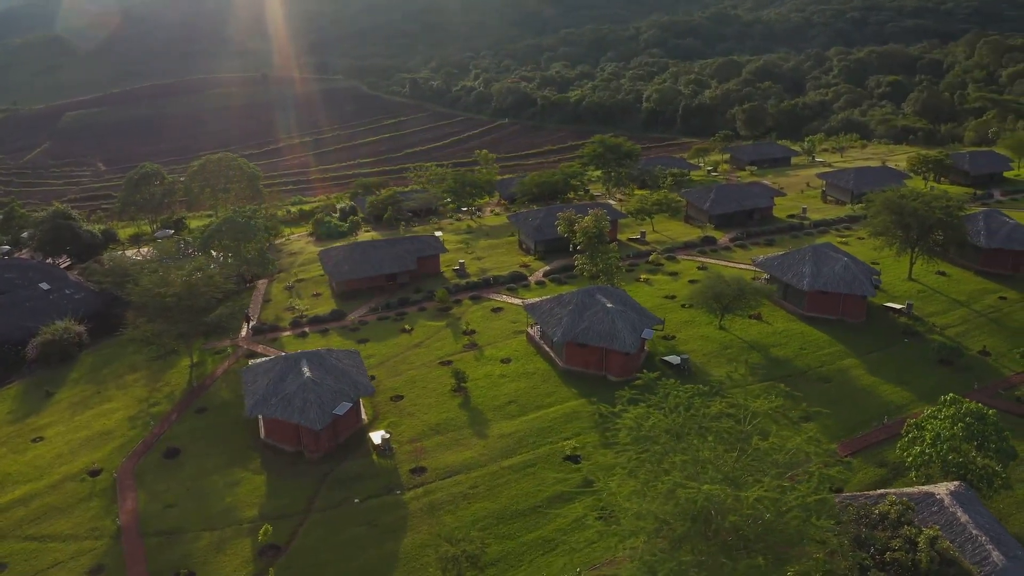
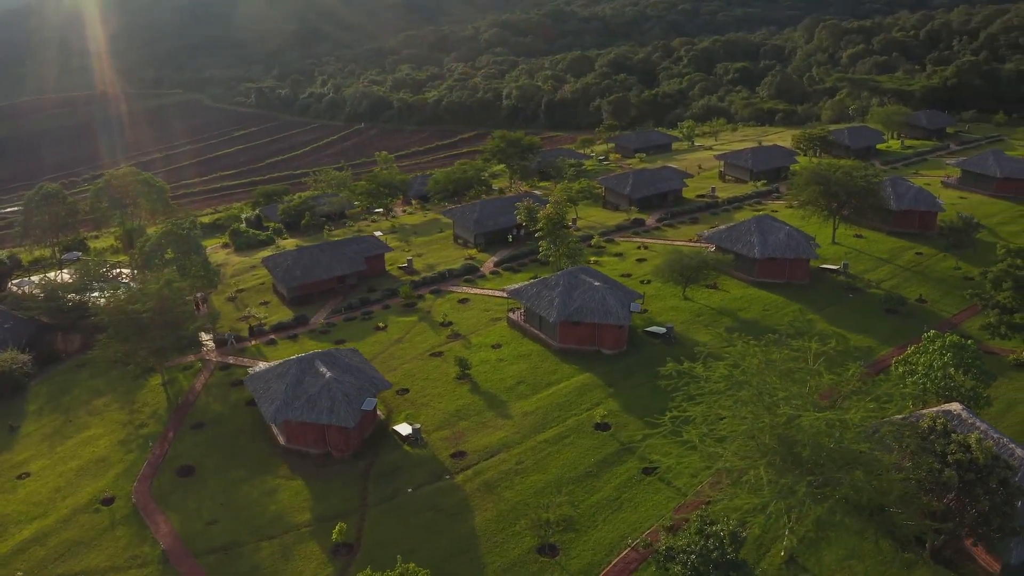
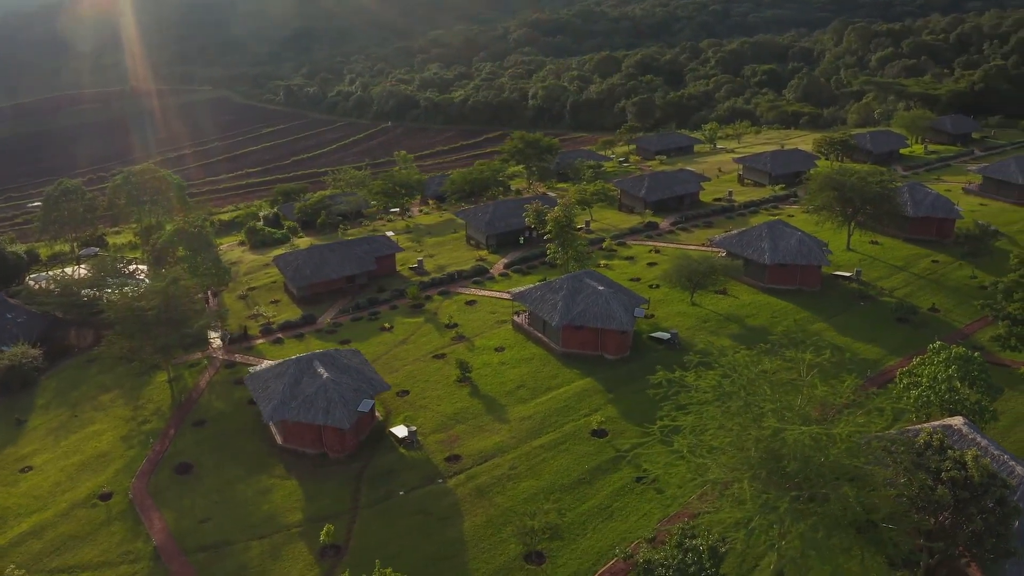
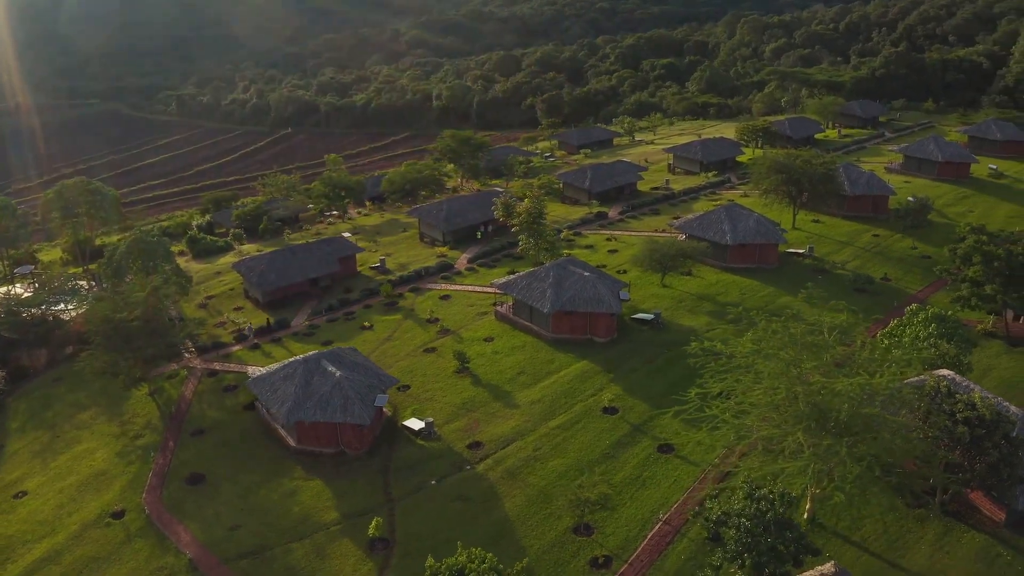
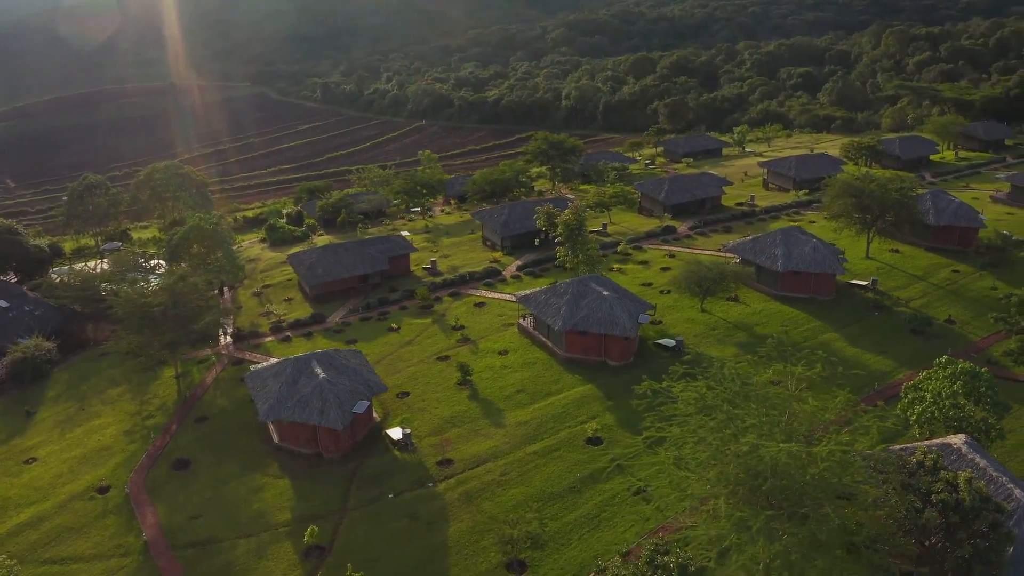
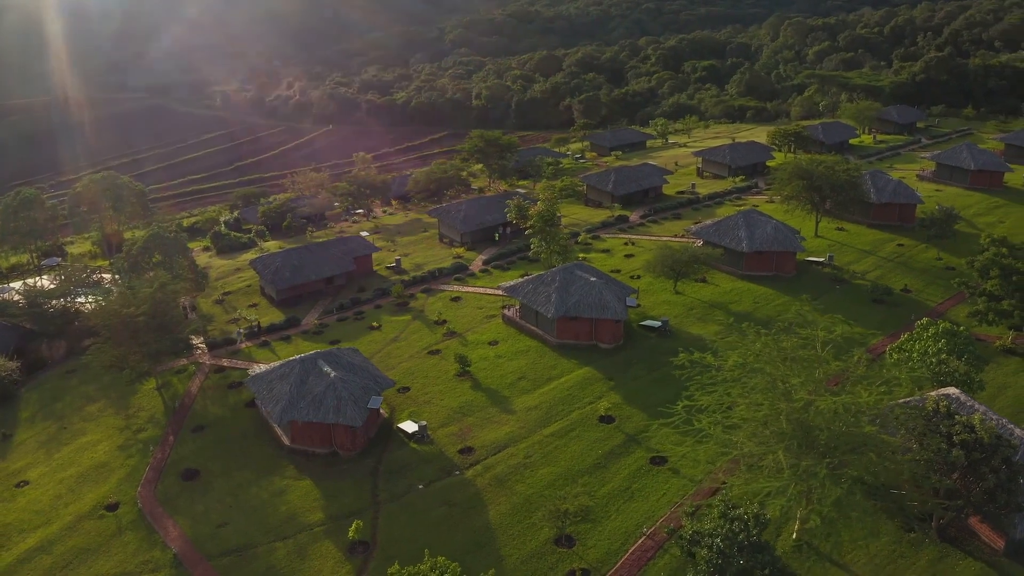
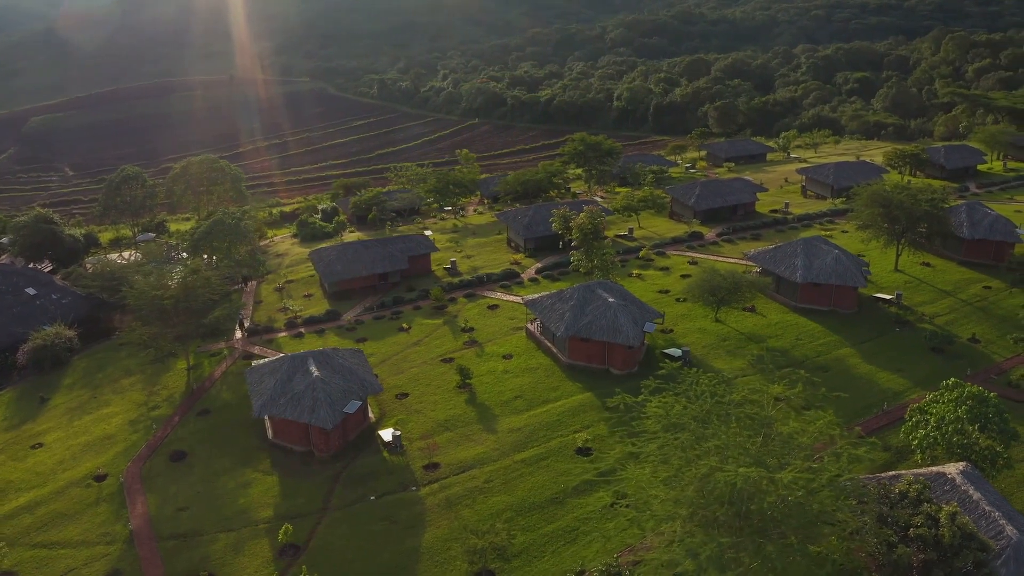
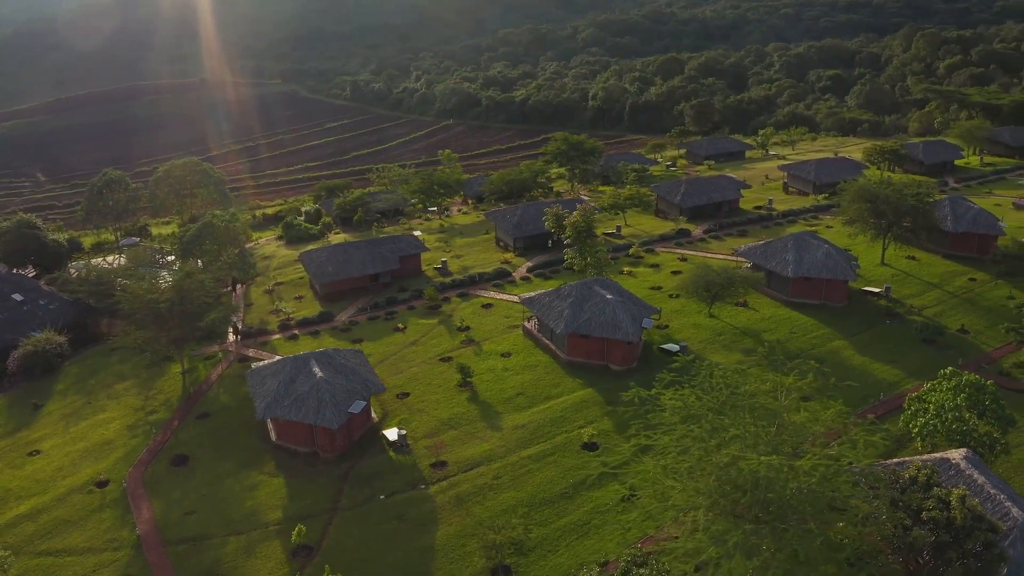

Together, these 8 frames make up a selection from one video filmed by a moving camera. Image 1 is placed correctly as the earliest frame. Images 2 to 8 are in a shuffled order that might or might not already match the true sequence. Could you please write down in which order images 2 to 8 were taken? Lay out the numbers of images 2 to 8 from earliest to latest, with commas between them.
7, 8, 5, 3, 2, 6, 4
